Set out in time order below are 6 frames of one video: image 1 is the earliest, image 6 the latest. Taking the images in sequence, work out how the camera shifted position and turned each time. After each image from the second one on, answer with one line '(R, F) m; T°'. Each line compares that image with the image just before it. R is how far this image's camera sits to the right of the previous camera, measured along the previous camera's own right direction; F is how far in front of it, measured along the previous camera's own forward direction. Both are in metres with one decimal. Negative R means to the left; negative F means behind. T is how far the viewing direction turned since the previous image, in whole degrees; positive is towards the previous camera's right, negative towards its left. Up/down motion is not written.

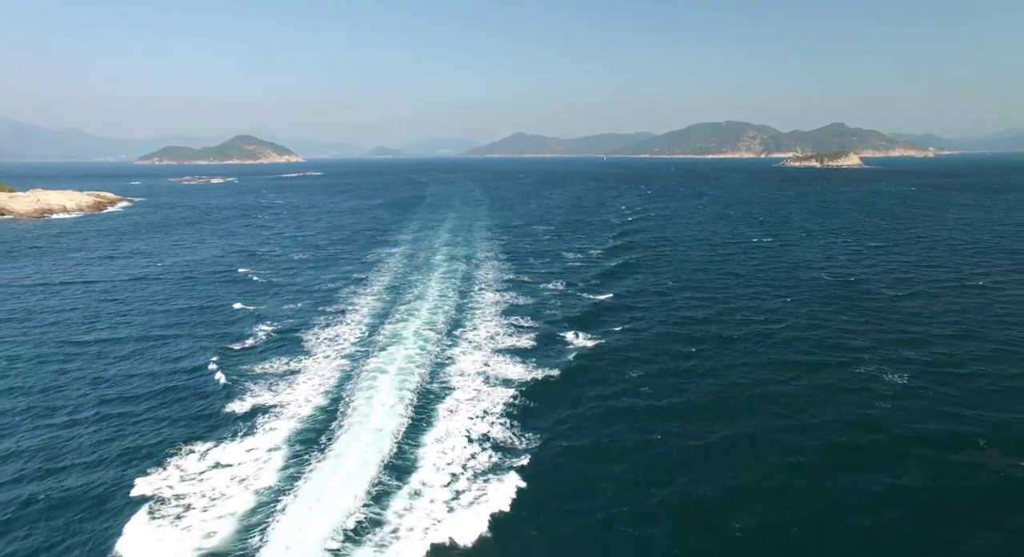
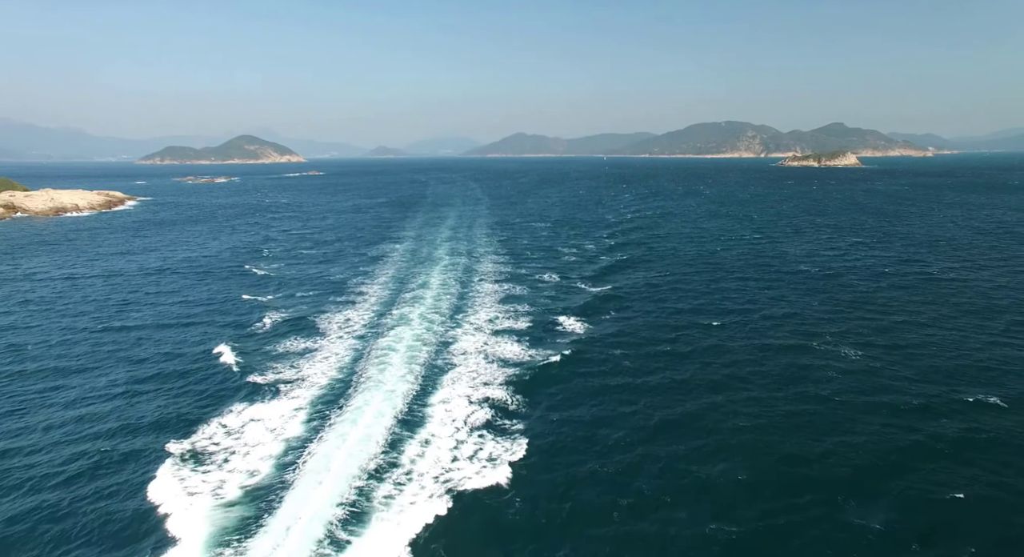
(+0.2, -3.1) m; 0°
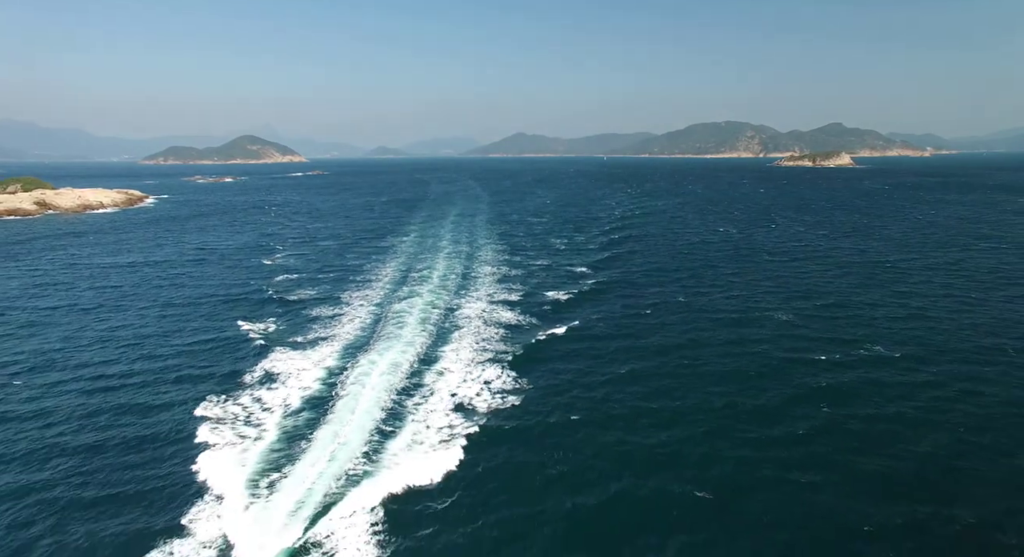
(+0.3, -6.6) m; 0°
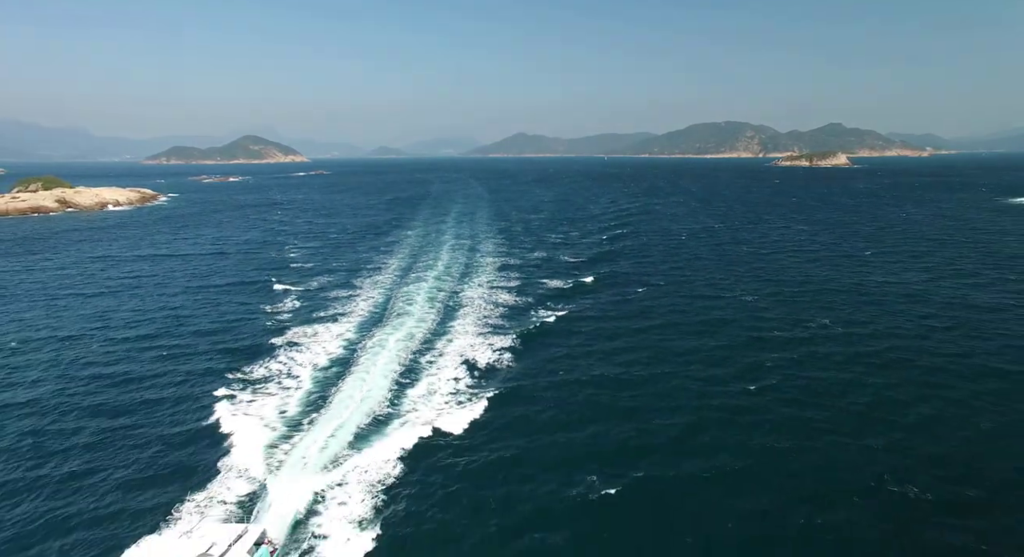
(+0.2, -4.5) m; 0°
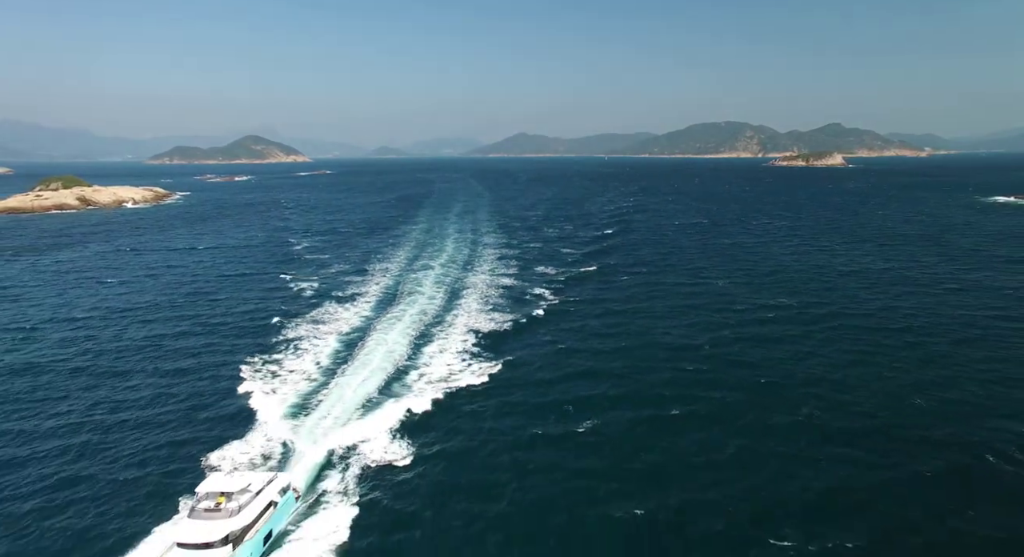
(+0.2, -4.9) m; 0°
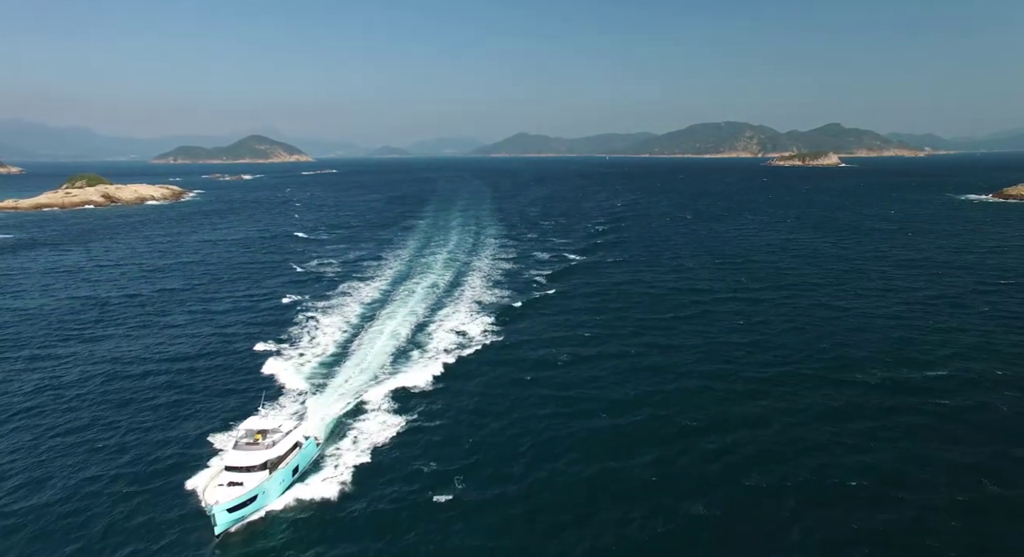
(+0.3, -6.4) m; 0°
